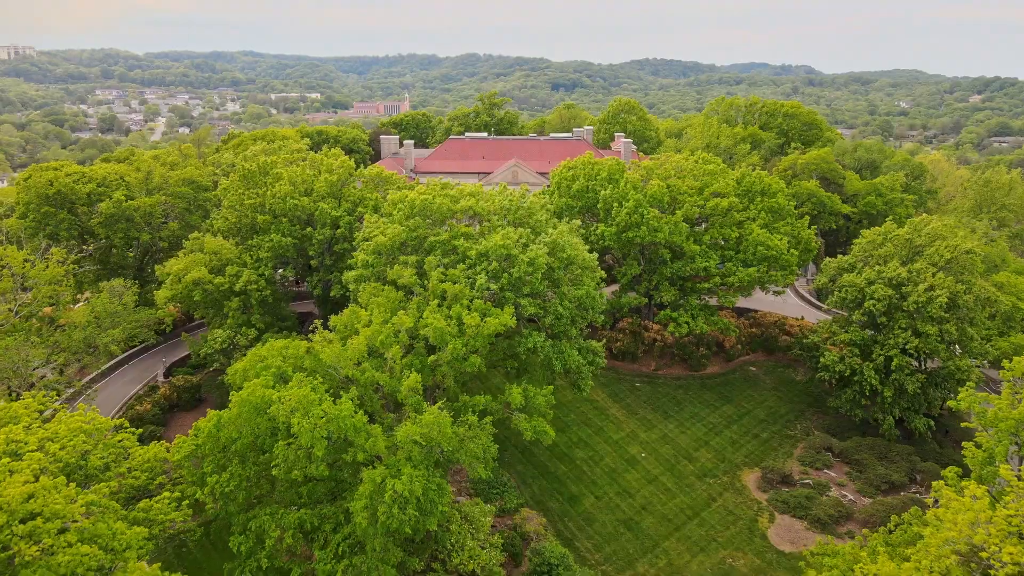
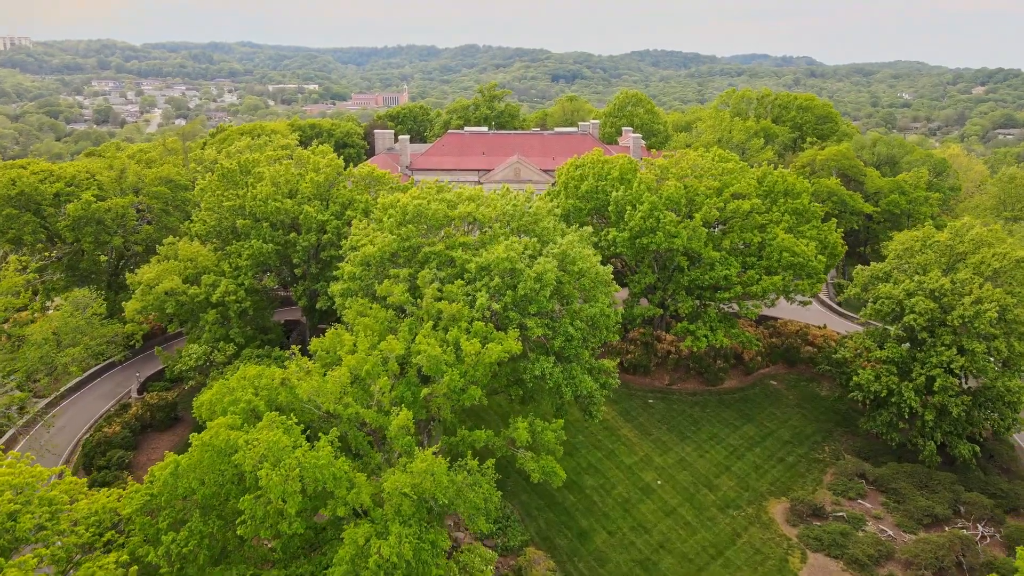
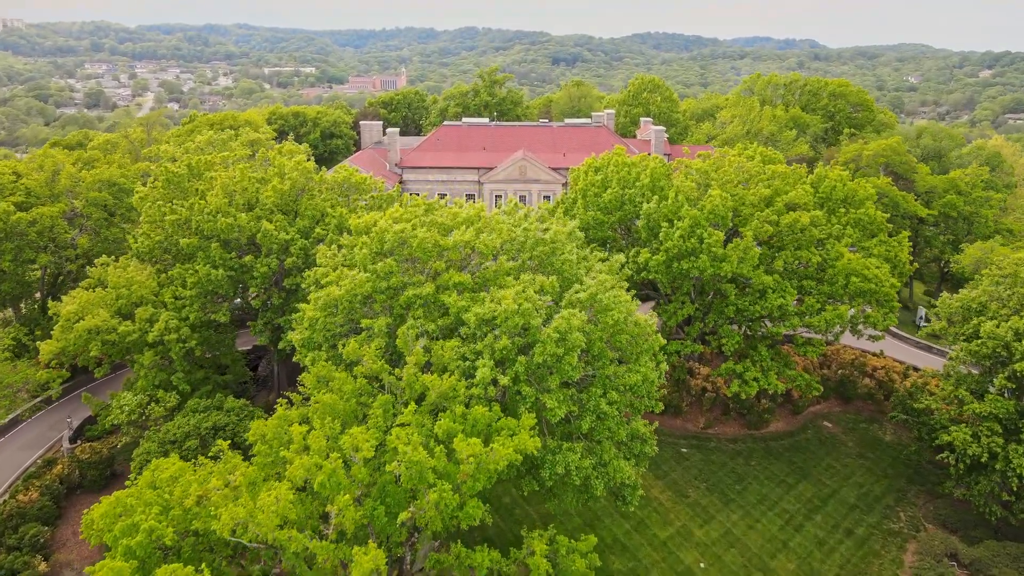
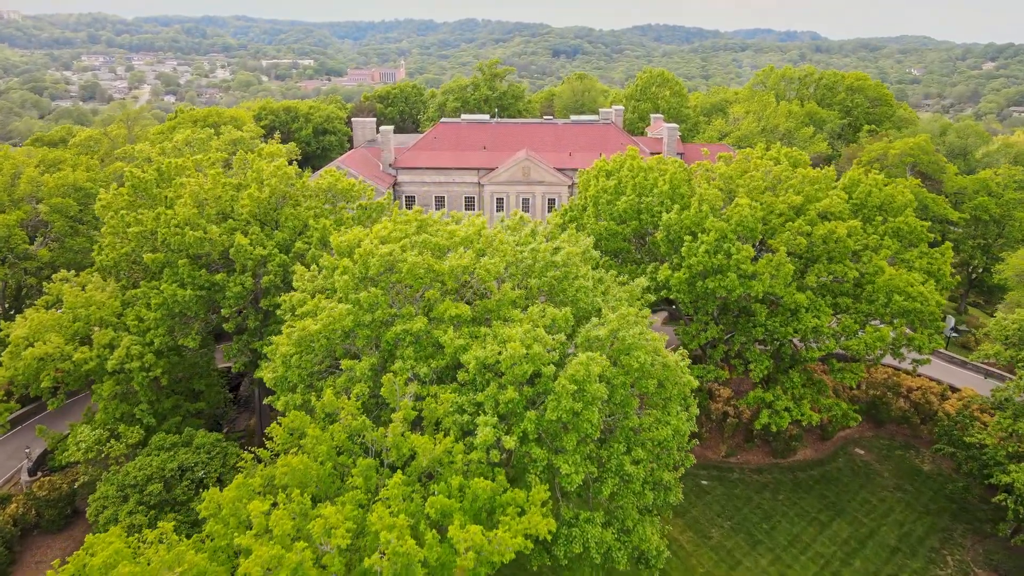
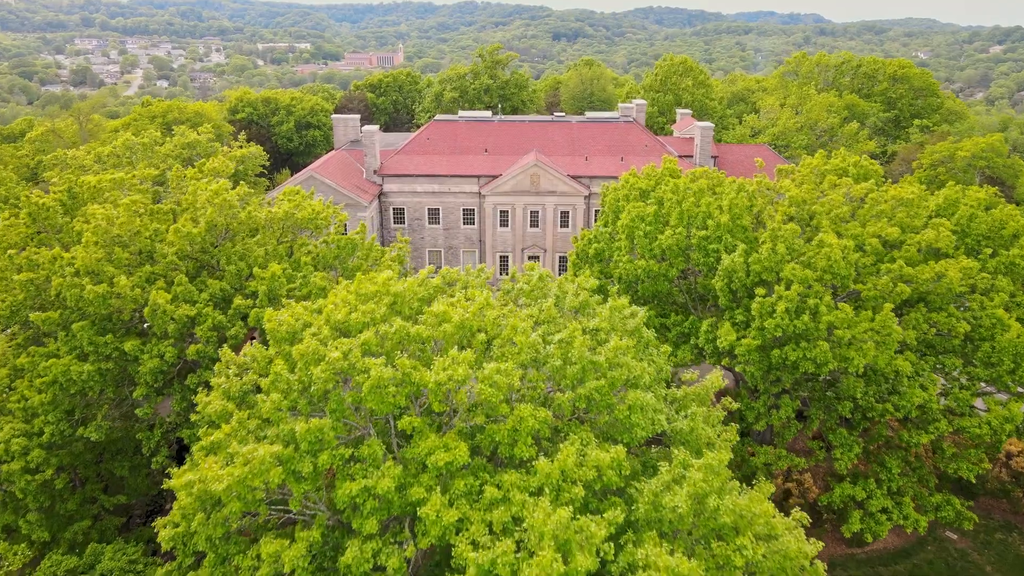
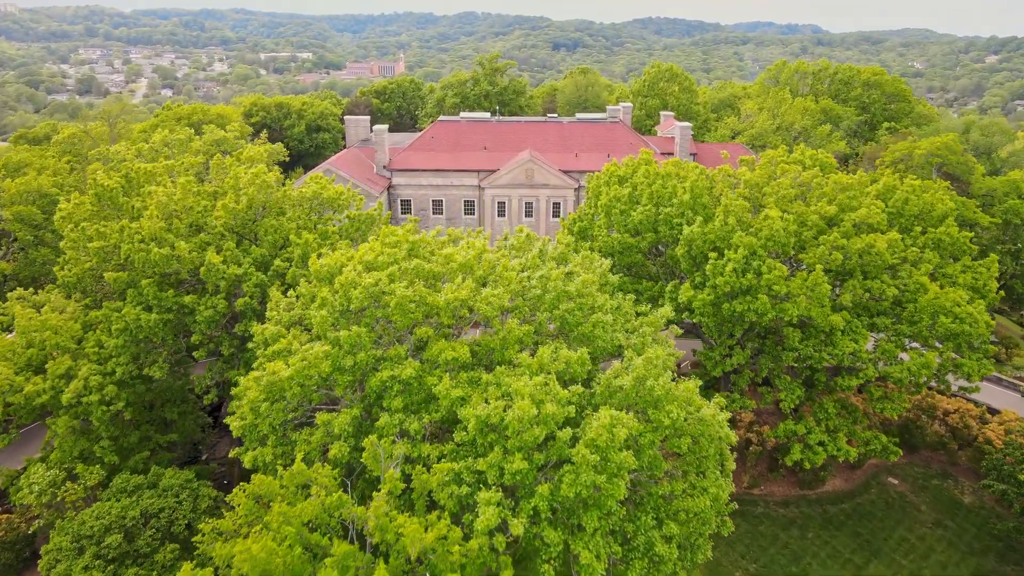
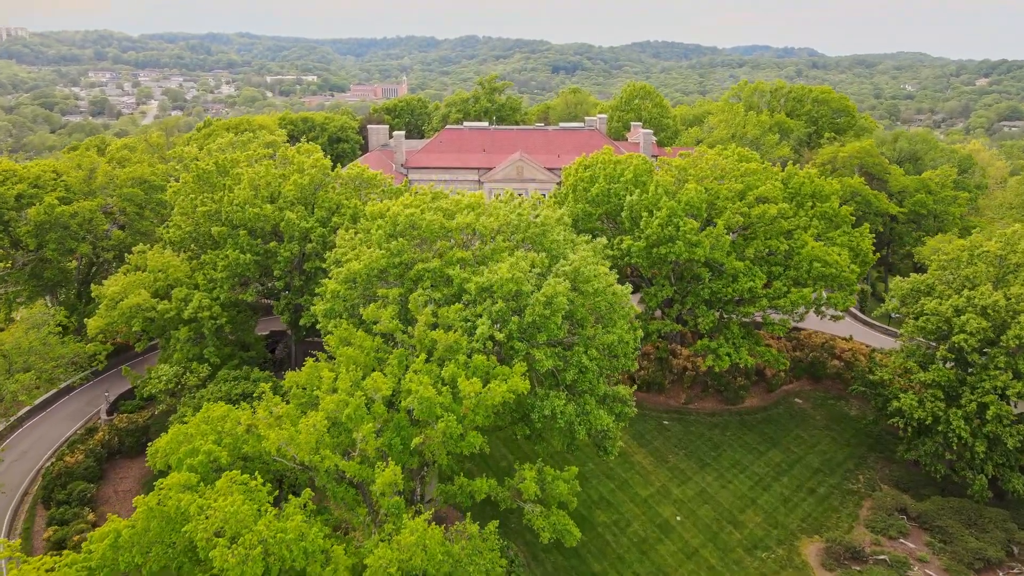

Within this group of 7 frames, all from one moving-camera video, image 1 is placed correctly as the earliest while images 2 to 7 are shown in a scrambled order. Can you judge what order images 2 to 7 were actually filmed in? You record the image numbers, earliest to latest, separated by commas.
2, 7, 3, 4, 6, 5
